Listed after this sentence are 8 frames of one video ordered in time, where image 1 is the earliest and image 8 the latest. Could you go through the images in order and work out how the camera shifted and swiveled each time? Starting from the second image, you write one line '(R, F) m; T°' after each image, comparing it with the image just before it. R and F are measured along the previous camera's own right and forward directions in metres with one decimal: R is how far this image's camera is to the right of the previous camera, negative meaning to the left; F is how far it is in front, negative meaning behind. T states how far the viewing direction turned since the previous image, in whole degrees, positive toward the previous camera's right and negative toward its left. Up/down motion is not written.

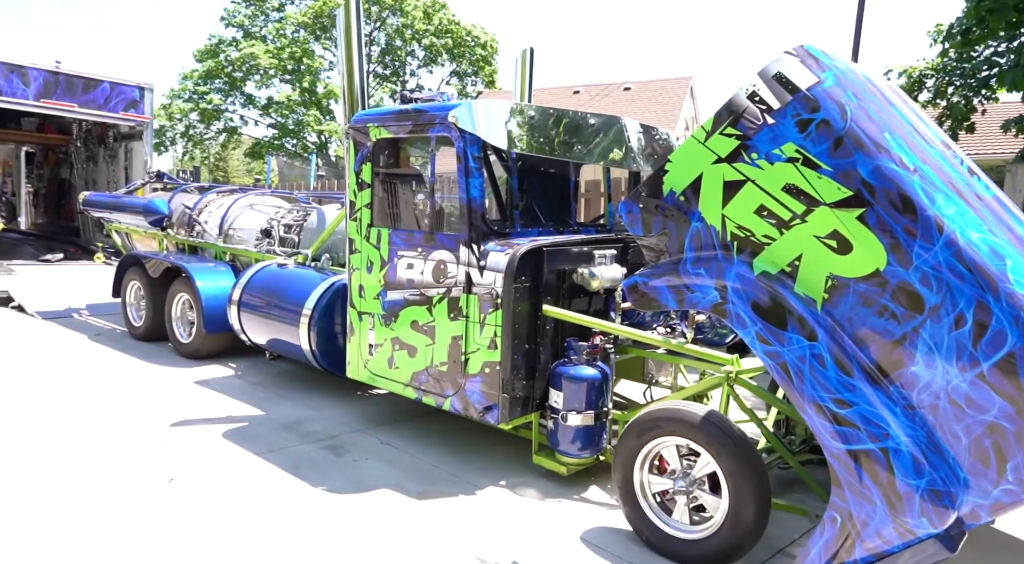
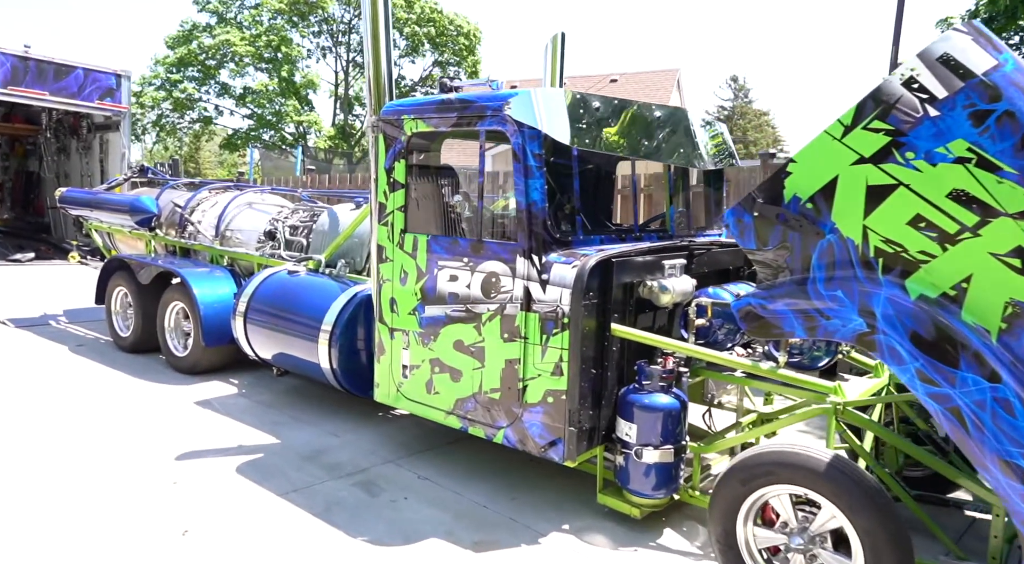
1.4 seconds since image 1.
(-0.4, +0.5) m; +2°
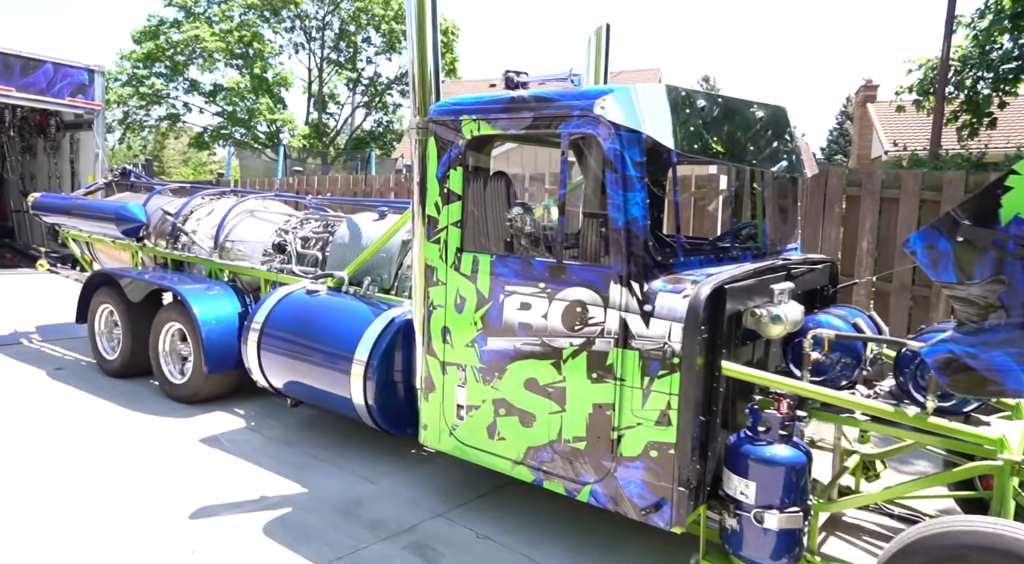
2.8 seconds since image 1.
(-0.5, +0.6) m; +2°
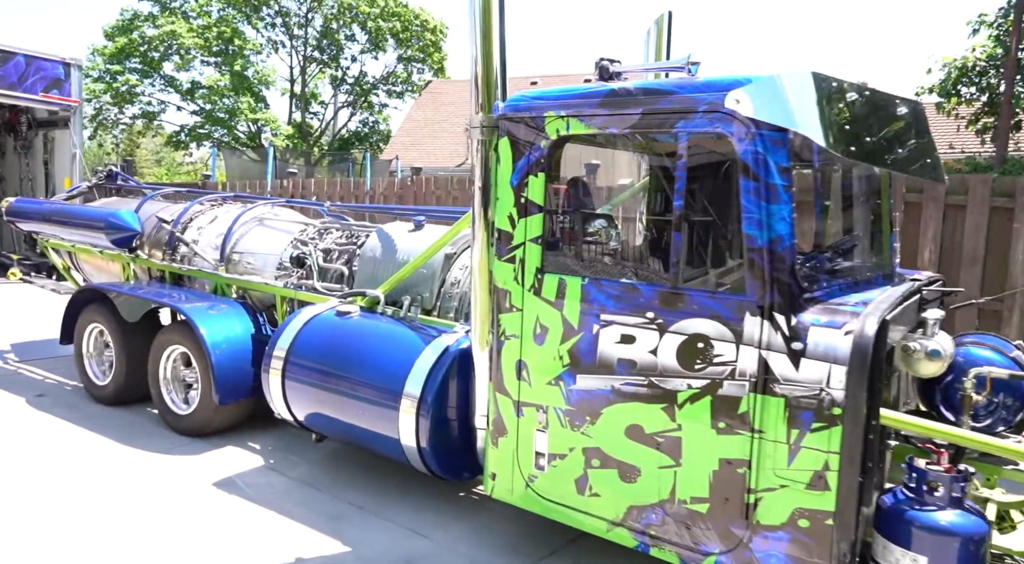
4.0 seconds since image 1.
(-0.5, +0.6) m; +2°
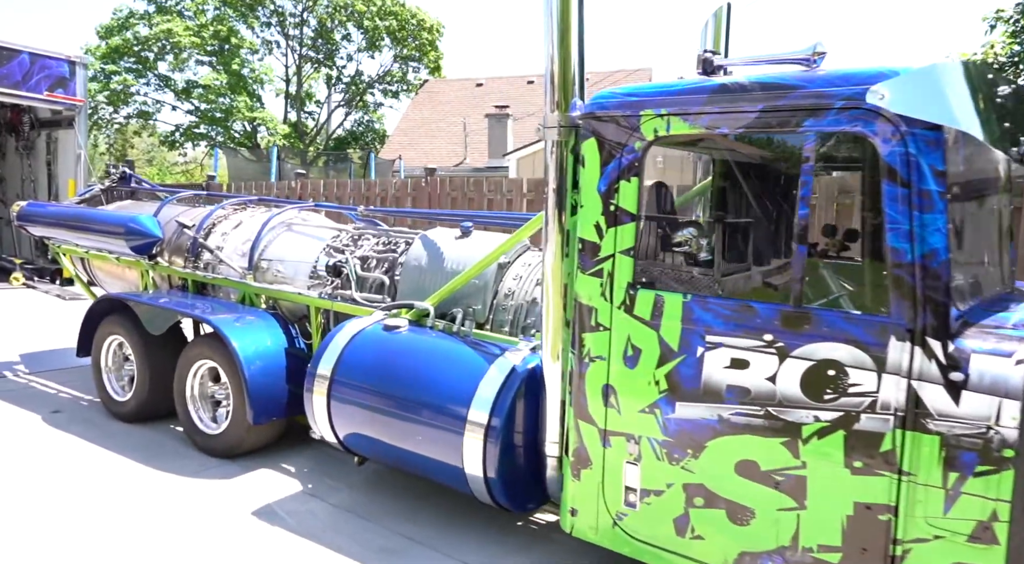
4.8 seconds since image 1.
(-0.3, +0.3) m; 0°
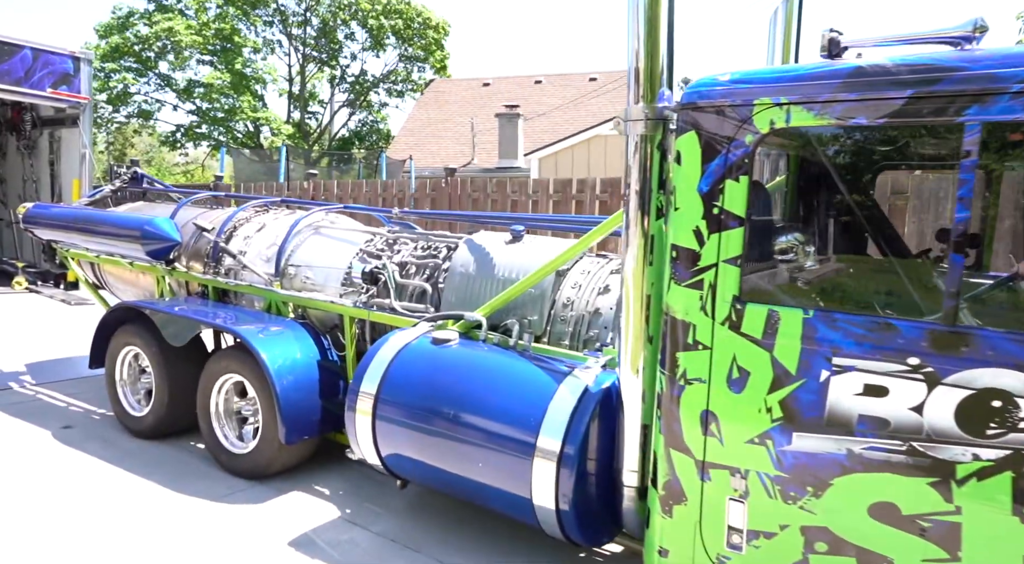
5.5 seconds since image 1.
(-0.3, +0.3) m; 0°
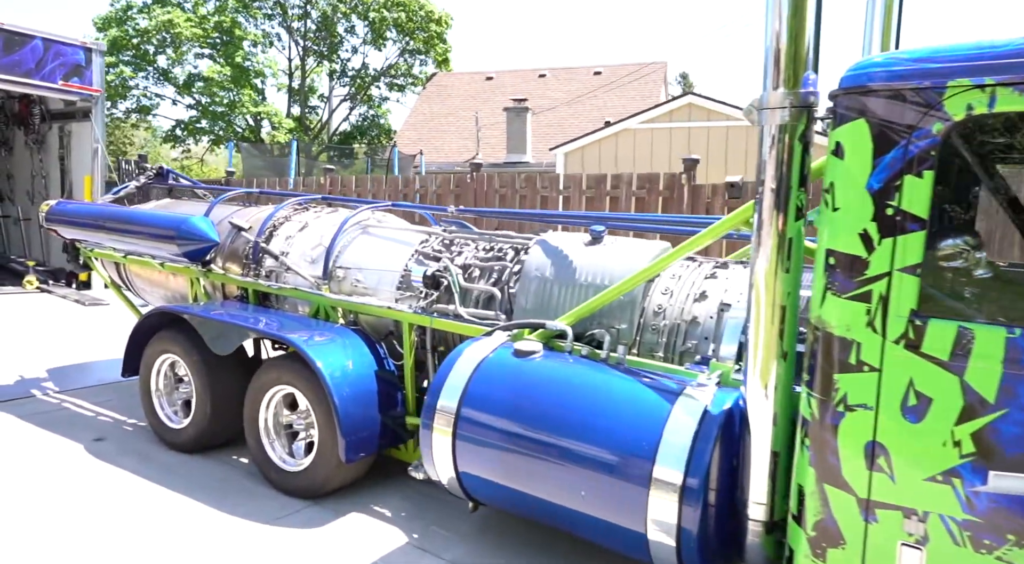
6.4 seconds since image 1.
(-0.4, +0.3) m; 0°
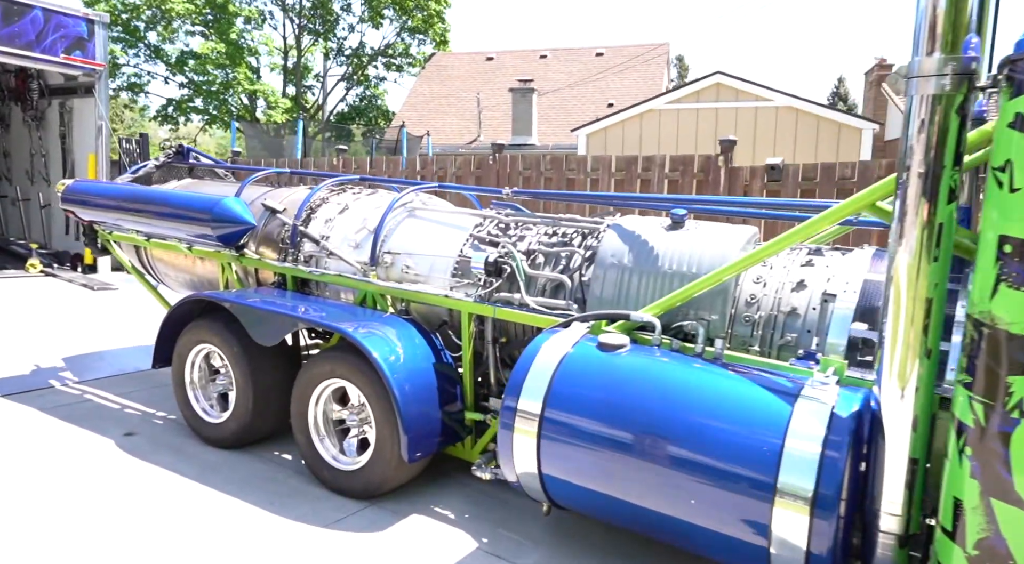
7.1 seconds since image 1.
(-0.4, +0.3) m; +1°
